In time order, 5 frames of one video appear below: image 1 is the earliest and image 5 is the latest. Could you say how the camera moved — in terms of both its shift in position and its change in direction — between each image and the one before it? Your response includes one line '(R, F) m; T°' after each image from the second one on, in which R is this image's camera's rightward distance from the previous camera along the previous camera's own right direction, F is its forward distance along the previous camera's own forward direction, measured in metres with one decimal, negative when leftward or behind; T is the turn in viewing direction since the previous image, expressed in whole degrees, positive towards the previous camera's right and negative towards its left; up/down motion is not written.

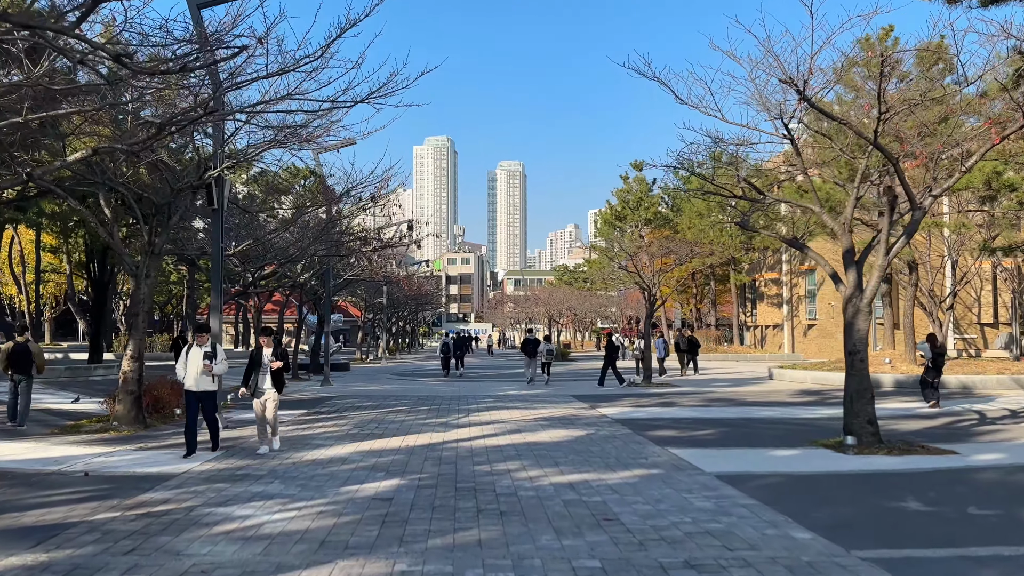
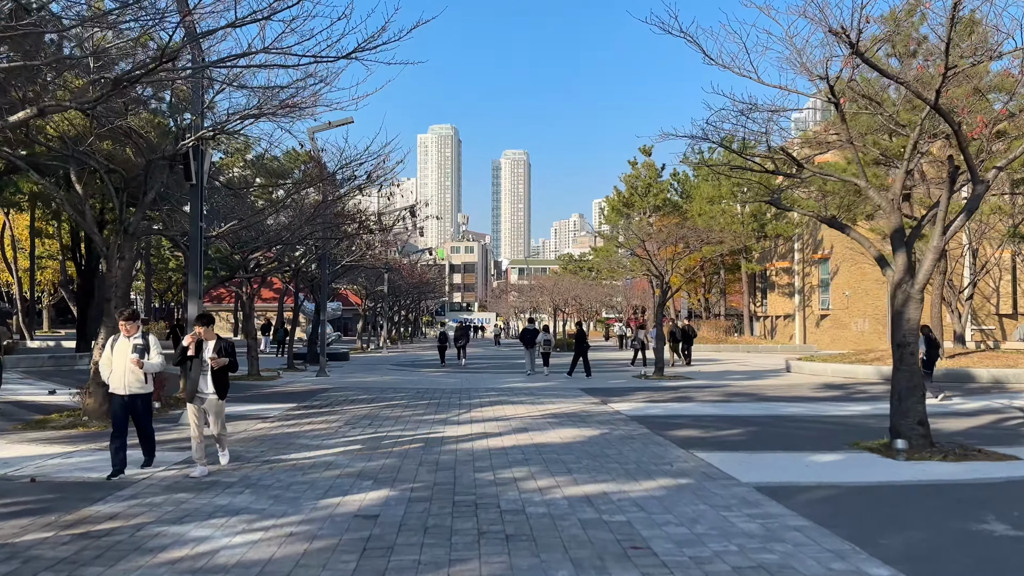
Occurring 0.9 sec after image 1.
(0.0, +1.2) m; 0°
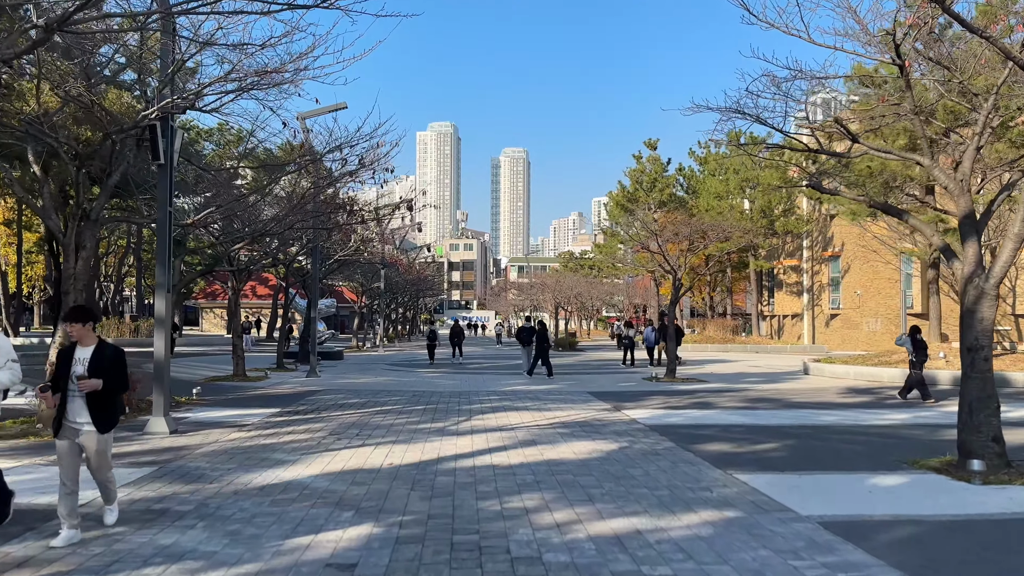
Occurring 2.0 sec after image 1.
(-0.1, +1.4) m; 0°
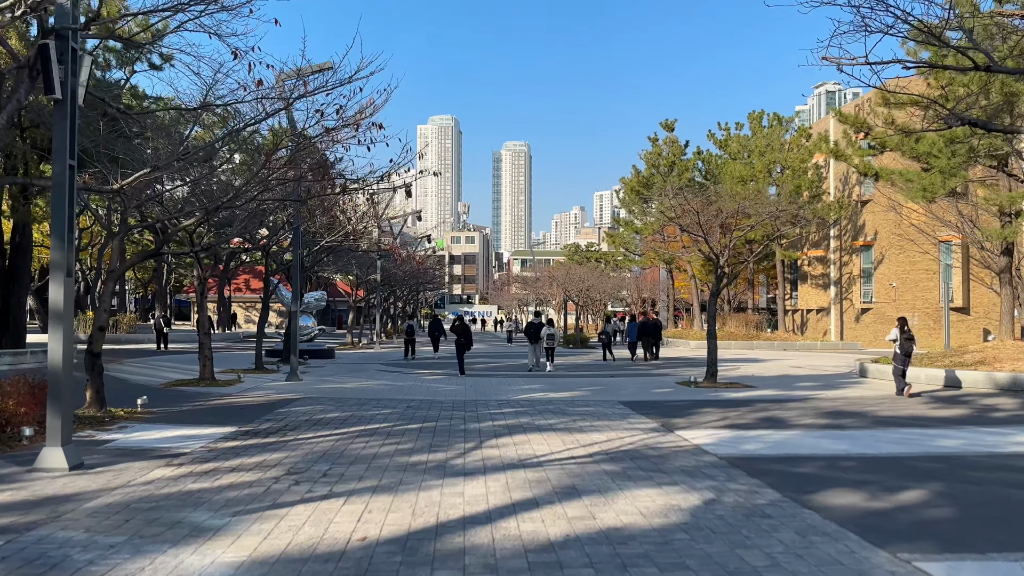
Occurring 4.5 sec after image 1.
(-0.3, +3.1) m; 0°
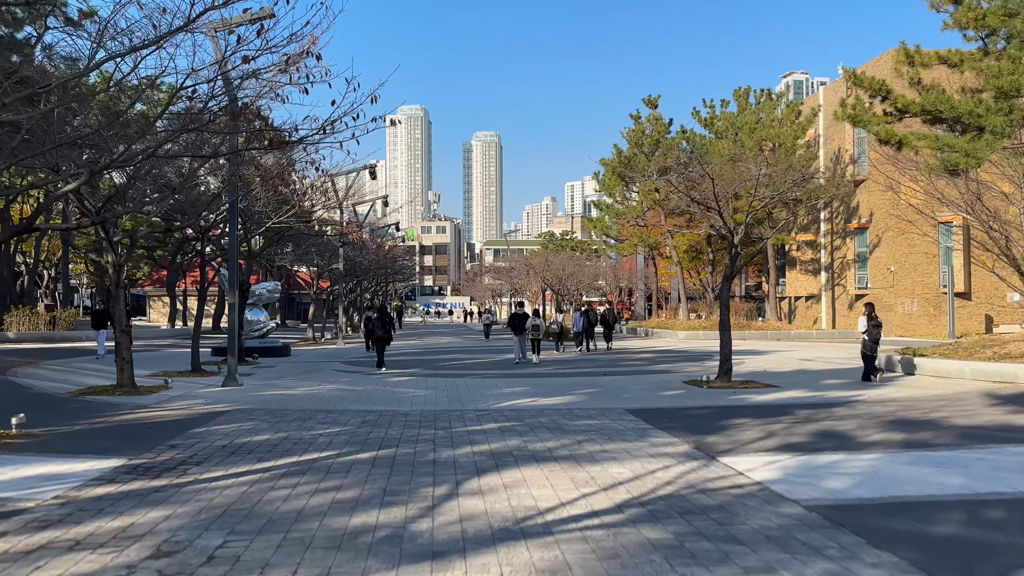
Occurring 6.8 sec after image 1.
(-0.1, +2.8) m; +2°
